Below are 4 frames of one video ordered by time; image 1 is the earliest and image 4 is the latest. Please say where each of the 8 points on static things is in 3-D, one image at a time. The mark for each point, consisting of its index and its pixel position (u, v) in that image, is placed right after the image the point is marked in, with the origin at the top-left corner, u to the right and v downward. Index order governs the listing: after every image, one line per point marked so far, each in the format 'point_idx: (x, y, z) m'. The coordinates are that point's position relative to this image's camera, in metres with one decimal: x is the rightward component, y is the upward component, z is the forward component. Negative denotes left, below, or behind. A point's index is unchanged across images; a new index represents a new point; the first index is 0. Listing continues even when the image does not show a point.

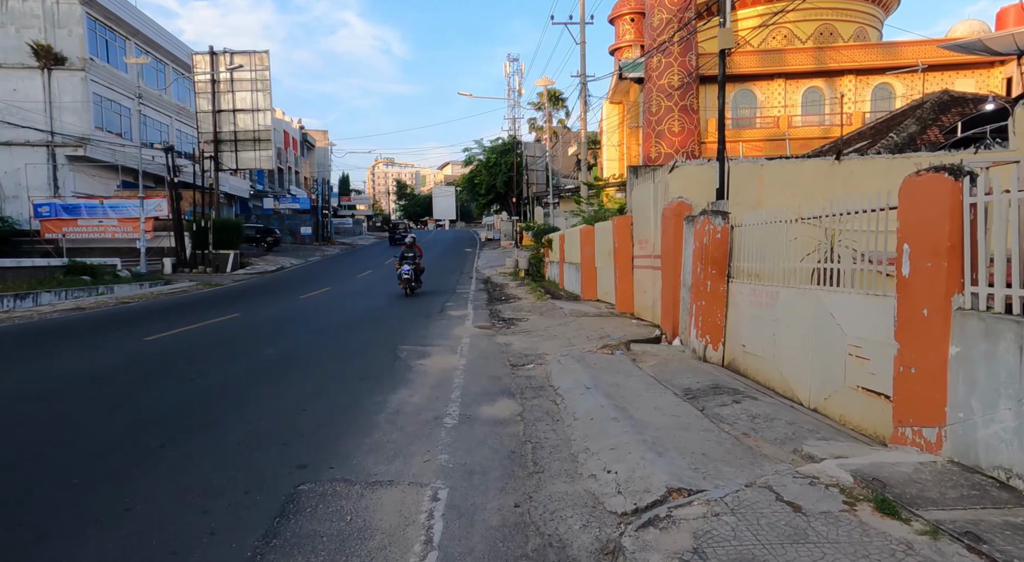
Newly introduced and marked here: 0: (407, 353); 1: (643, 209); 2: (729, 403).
0: (-1.6, -1.1, +10.2) m
1: (+2.7, +1.5, +14.0) m
2: (+2.1, -1.2, +6.6) m
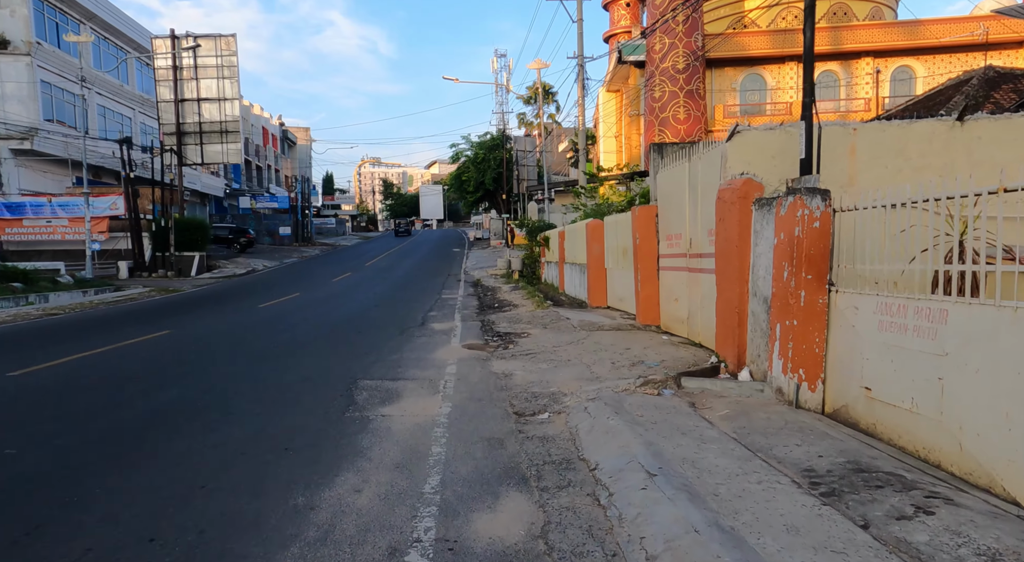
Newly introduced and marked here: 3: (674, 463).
0: (-1.5, -1.2, +7.3) m
1: (+2.6, +1.4, +11.2) m
2: (+2.2, -1.3, +3.8) m
3: (+1.1, -1.2, +4.7) m
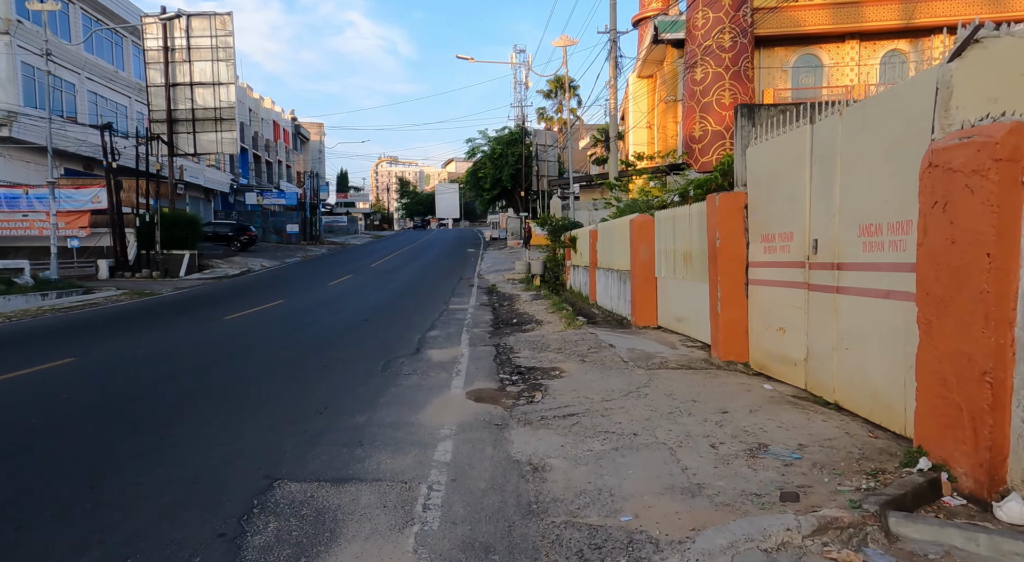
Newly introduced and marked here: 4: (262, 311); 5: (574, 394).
0: (-1.3, -1.4, +3.8) m
1: (+3.0, +1.1, +7.6) m
2: (+2.3, -1.5, +0.2) m
3: (+1.2, -1.4, +1.1) m
4: (-6.4, -0.8, +17.6) m
5: (+0.7, -1.2, +7.5) m
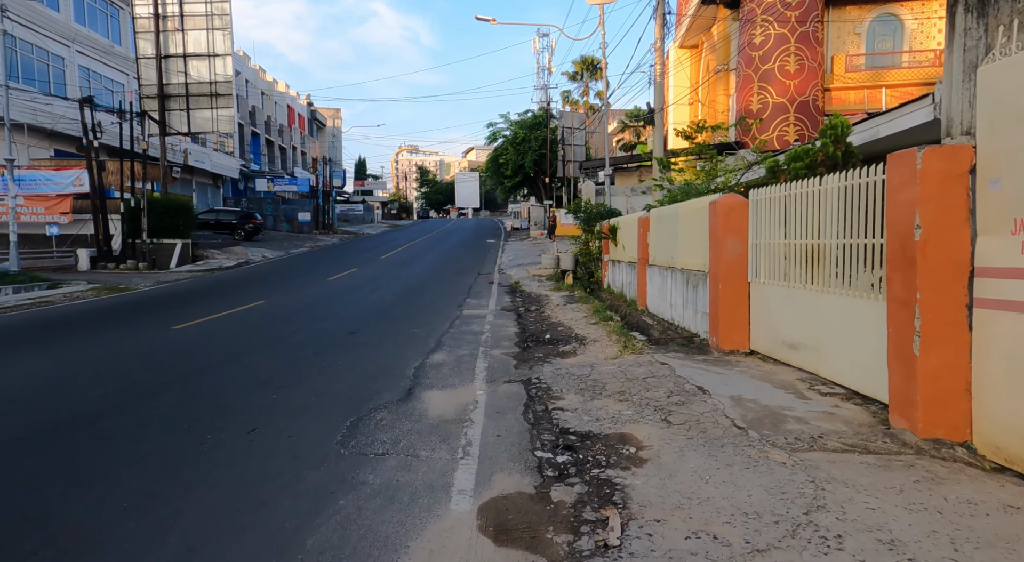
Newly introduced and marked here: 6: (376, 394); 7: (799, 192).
0: (-1.1, -1.6, +0.3) m
1: (+3.3, +1.0, +3.9) m
2: (+2.4, -1.8, -3.5) m
3: (+1.4, -1.7, -2.5) m
4: (-5.8, -0.7, +14.2) m
5: (+1.0, -1.4, +3.8) m
6: (-1.4, -1.2, +7.1) m
7: (+3.2, +1.0, +7.6) m
